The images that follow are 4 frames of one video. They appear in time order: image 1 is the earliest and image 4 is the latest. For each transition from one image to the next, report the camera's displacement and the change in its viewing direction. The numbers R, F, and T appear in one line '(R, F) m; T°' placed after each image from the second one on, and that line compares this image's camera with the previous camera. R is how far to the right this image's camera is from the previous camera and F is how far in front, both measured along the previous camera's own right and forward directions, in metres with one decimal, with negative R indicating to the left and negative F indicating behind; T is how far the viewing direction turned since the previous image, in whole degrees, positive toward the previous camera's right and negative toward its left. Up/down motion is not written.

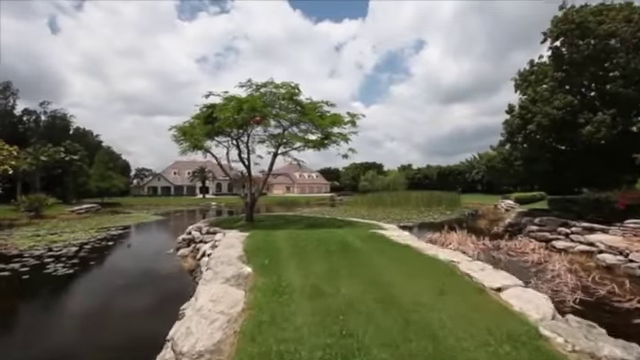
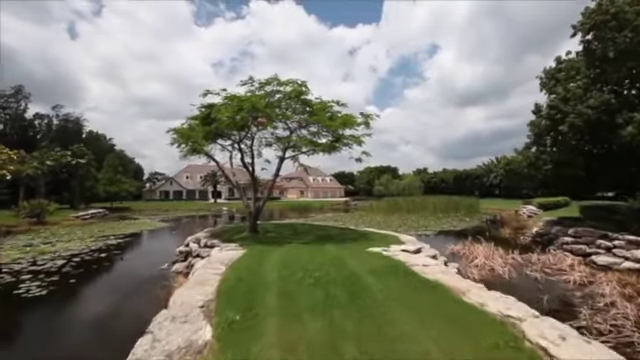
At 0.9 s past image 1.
(+0.1, +1.5) m; -2°
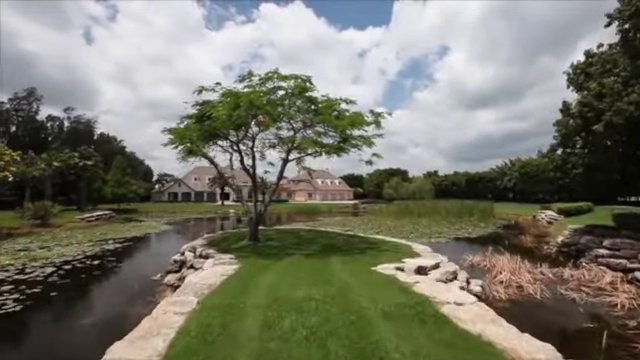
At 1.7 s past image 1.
(+0.1, +1.2) m; -1°
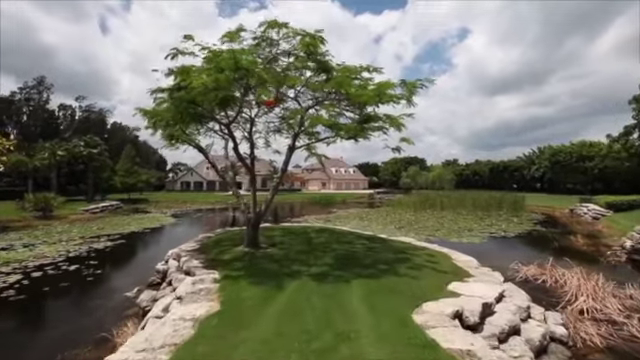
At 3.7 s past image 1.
(0.0, +2.8) m; -2°
